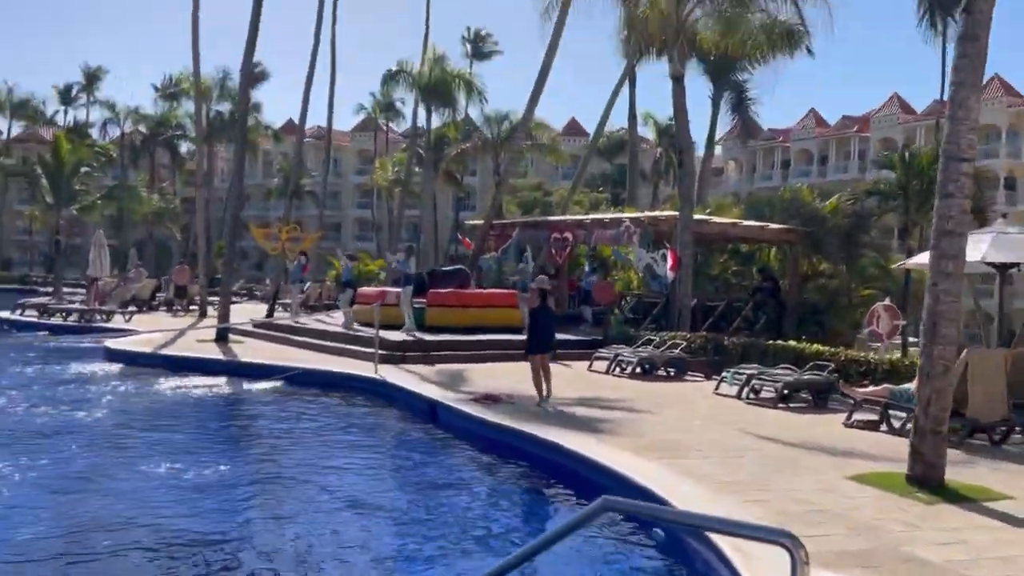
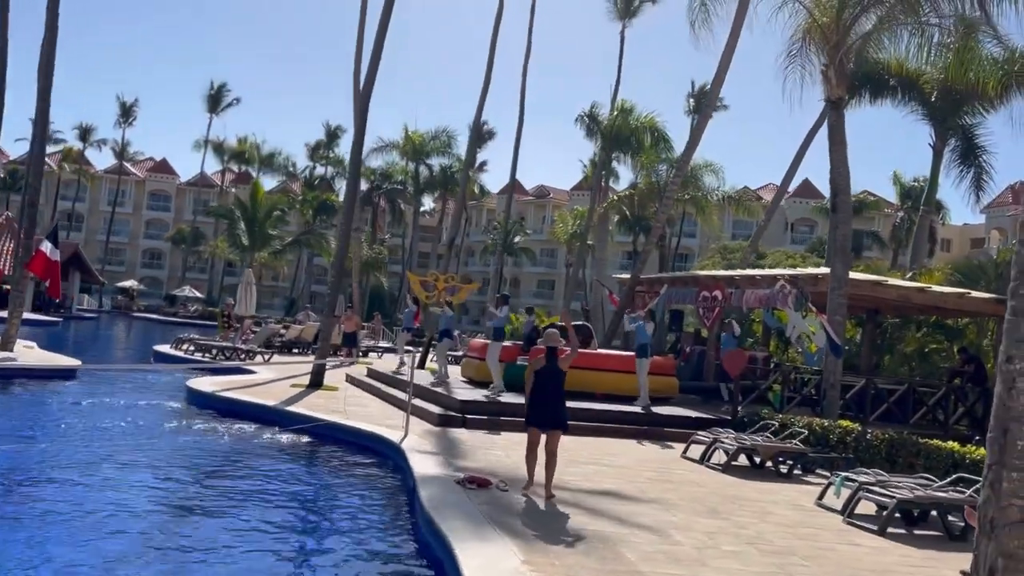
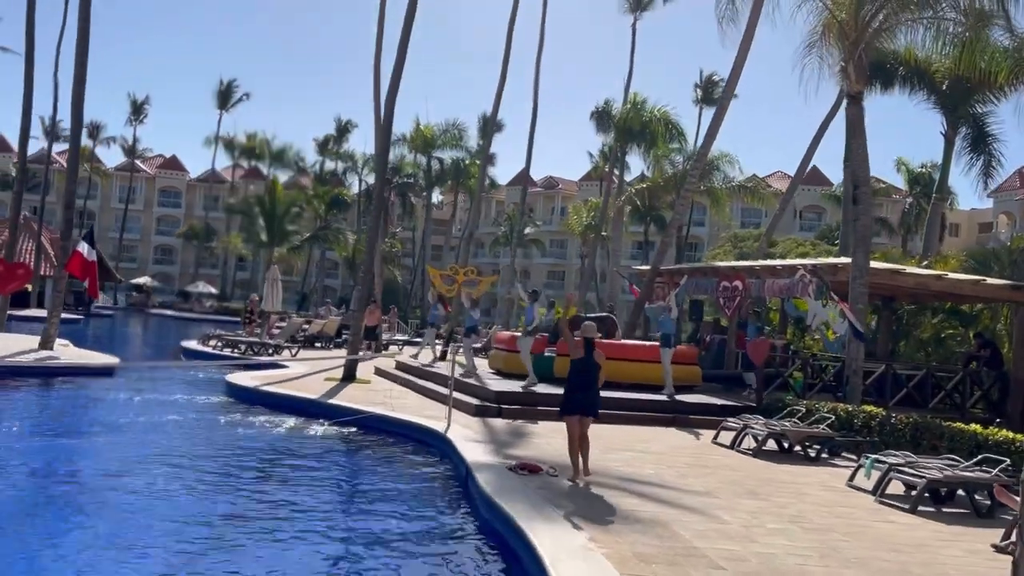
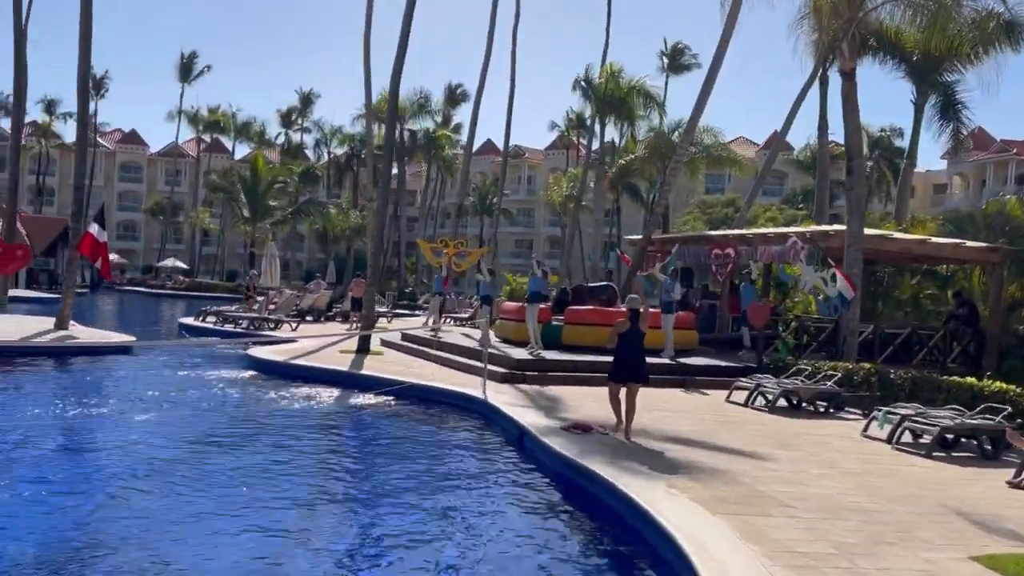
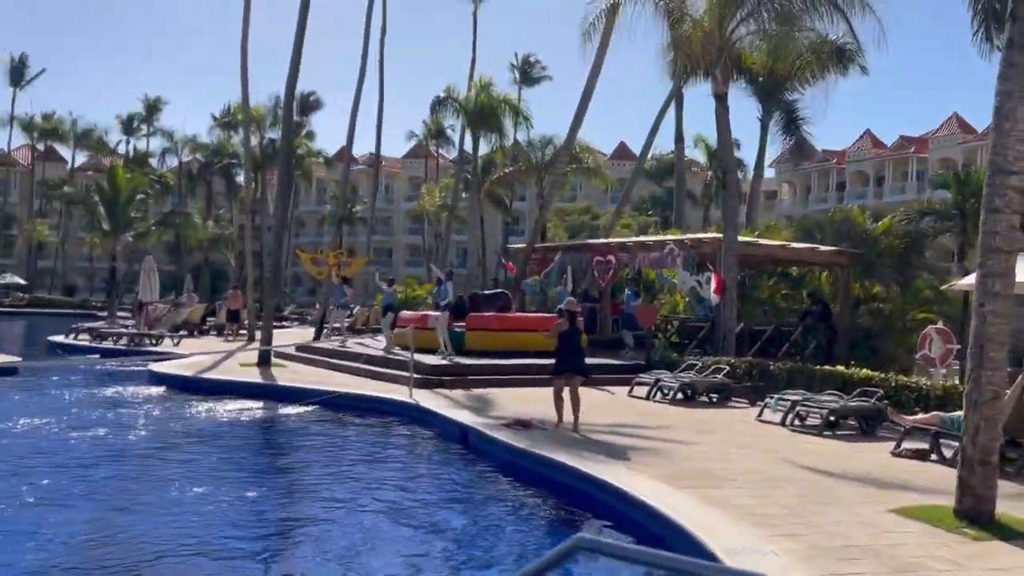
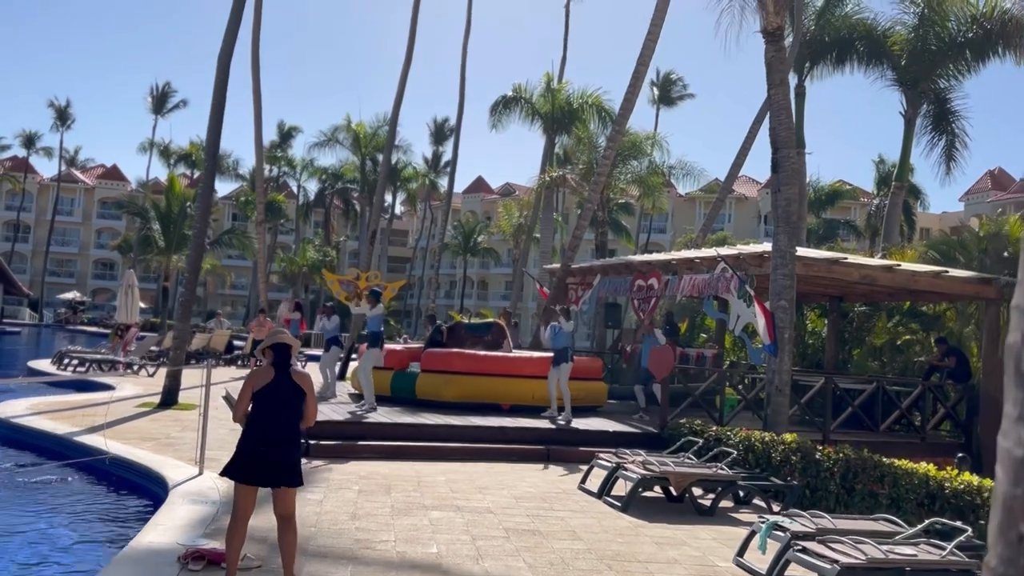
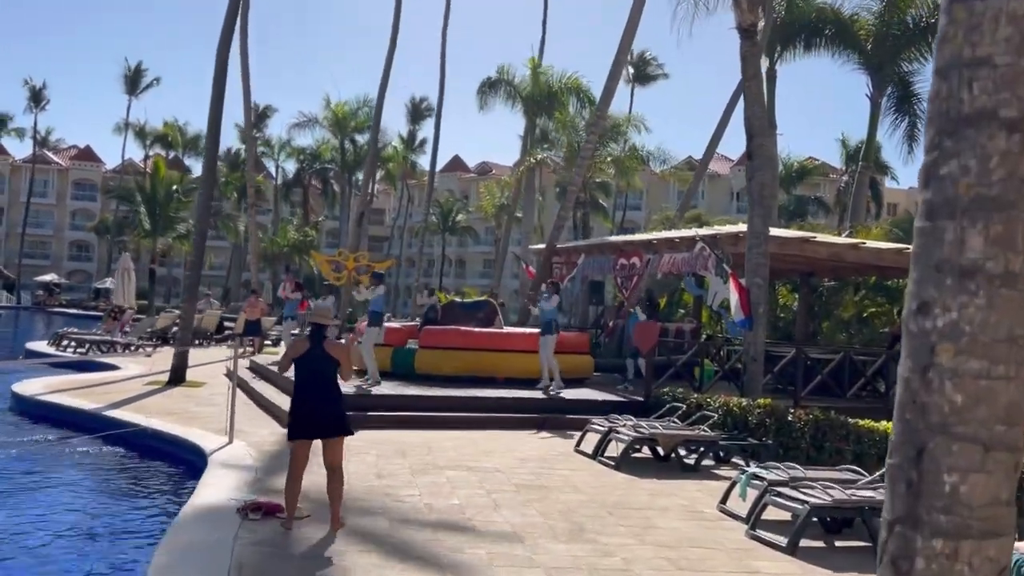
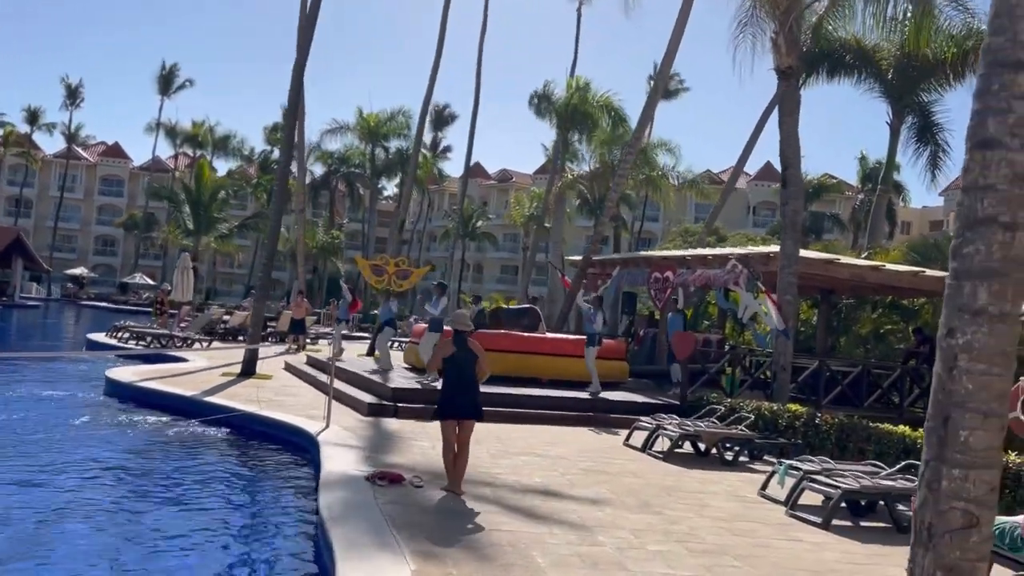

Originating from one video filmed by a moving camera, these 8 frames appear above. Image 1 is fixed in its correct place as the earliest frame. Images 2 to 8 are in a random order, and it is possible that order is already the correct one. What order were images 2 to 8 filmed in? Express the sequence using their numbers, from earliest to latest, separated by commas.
5, 4, 3, 2, 8, 7, 6
